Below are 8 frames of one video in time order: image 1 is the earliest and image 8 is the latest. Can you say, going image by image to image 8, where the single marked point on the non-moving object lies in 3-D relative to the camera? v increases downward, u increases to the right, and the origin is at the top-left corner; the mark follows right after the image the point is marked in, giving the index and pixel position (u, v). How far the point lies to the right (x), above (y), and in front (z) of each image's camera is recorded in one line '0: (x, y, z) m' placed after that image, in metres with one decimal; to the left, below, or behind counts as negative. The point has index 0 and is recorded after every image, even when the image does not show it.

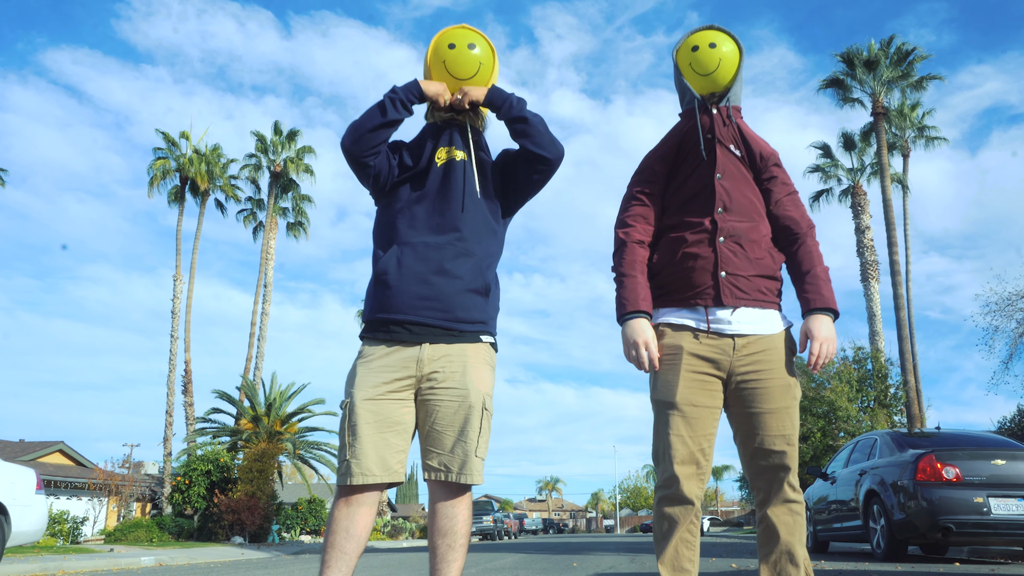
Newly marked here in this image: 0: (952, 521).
0: (+5.2, -2.7, +8.6) m
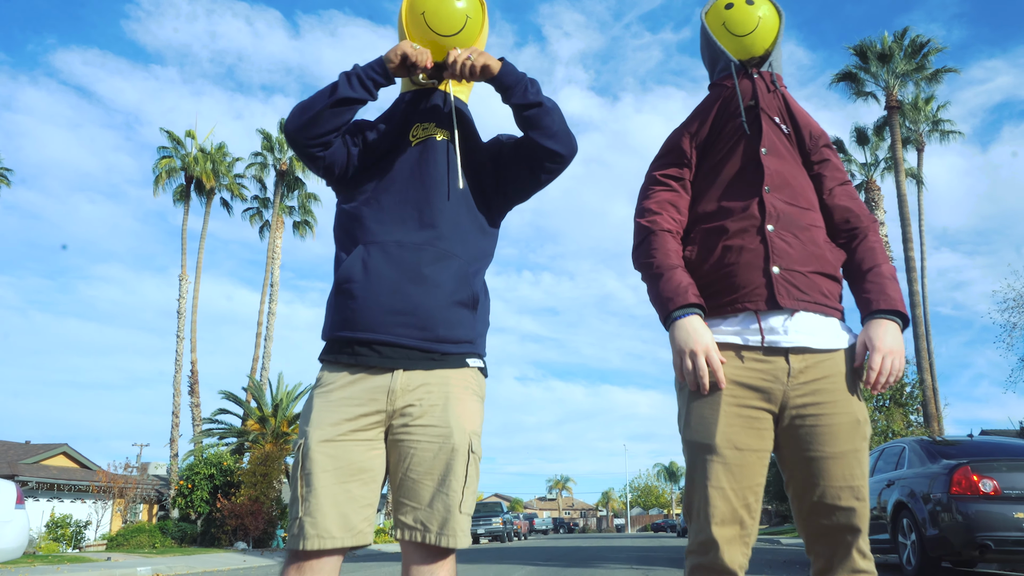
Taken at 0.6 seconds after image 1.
0: (+5.2, -2.7, +8.0) m
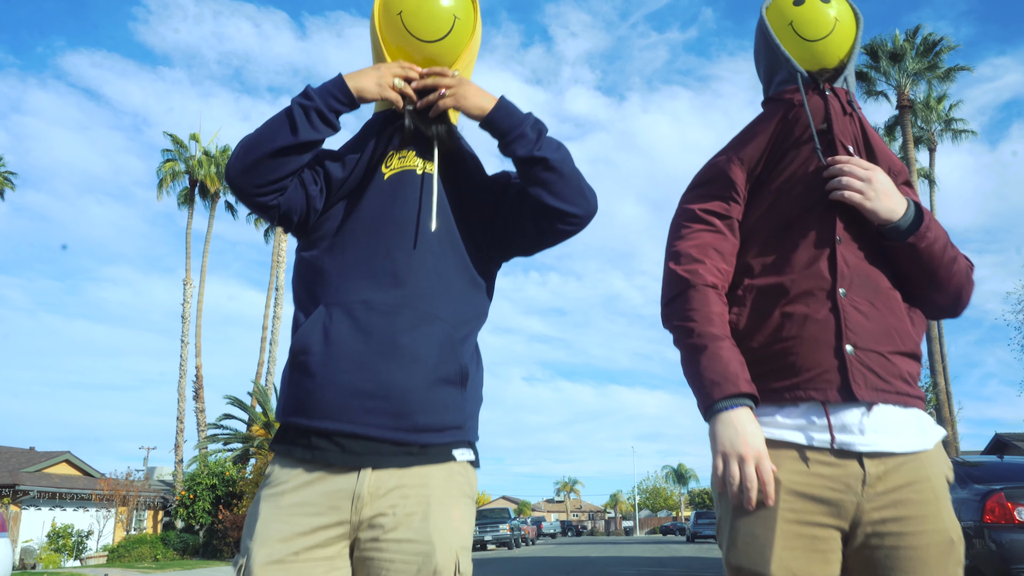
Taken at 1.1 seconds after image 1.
0: (+5.3, -2.9, +7.5) m
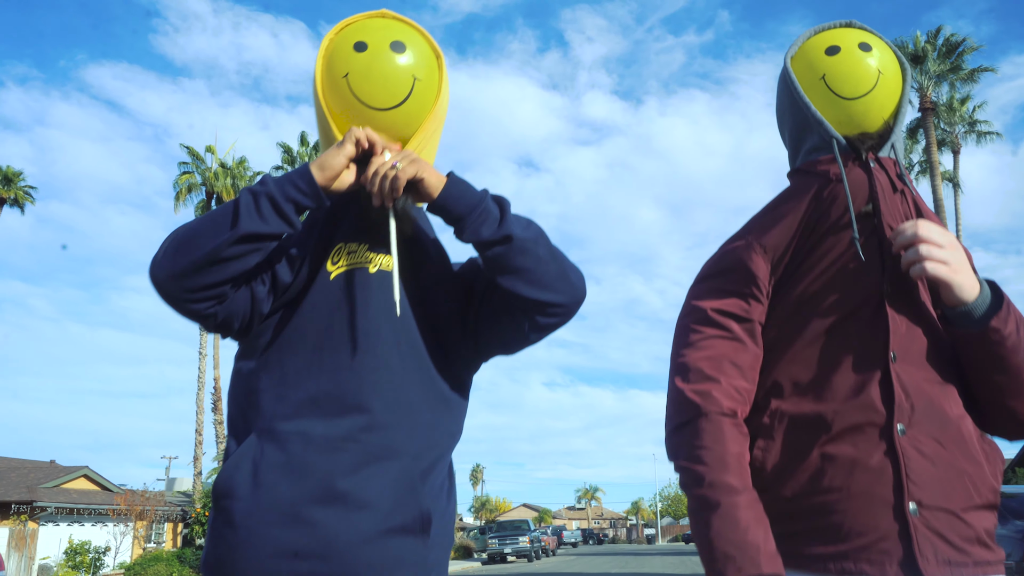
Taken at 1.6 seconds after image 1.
0: (+5.4, -3.2, +6.9) m
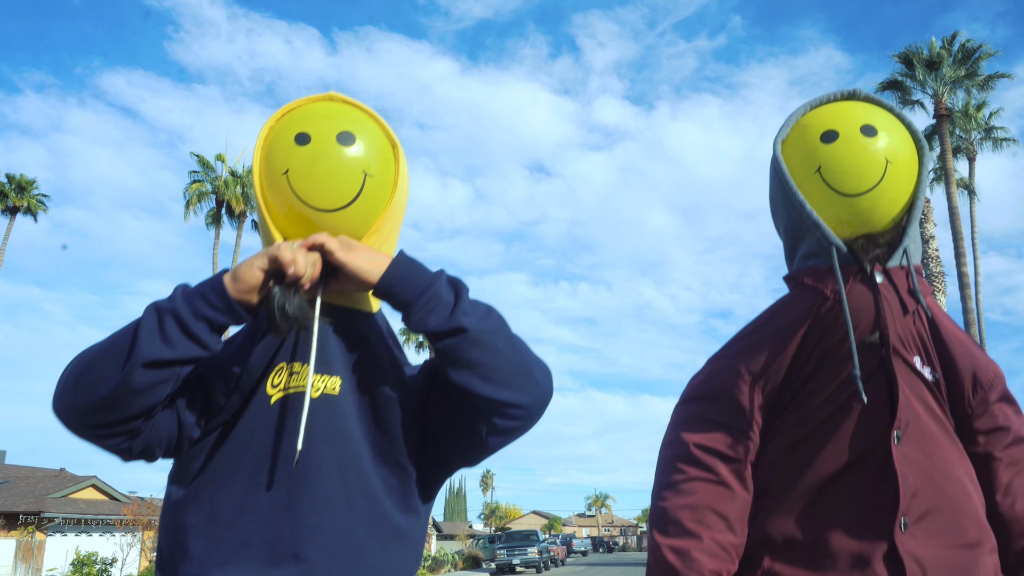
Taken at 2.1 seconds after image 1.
0: (+5.4, -3.5, +6.6) m
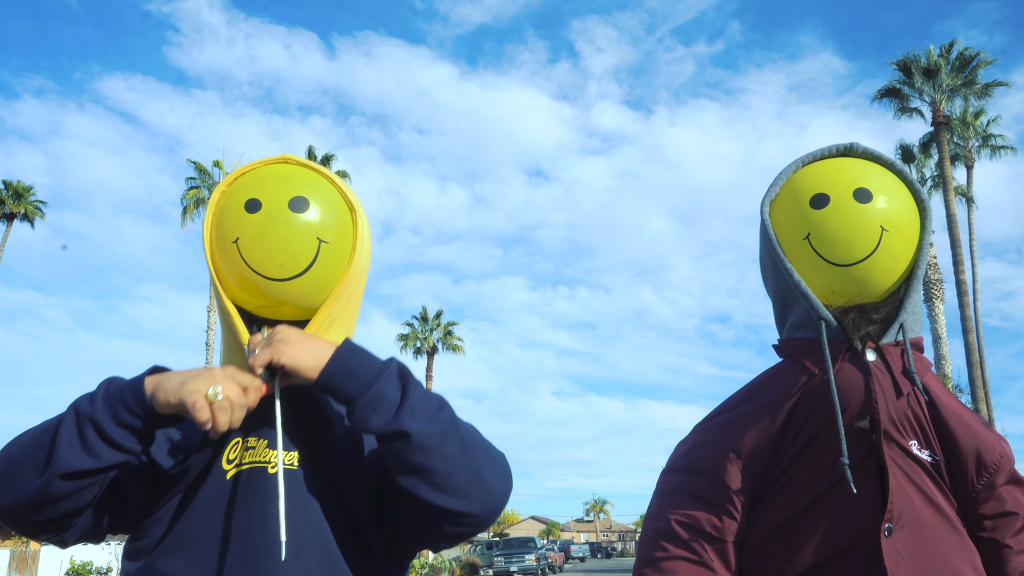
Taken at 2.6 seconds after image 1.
0: (+5.3, -3.6, +6.5) m
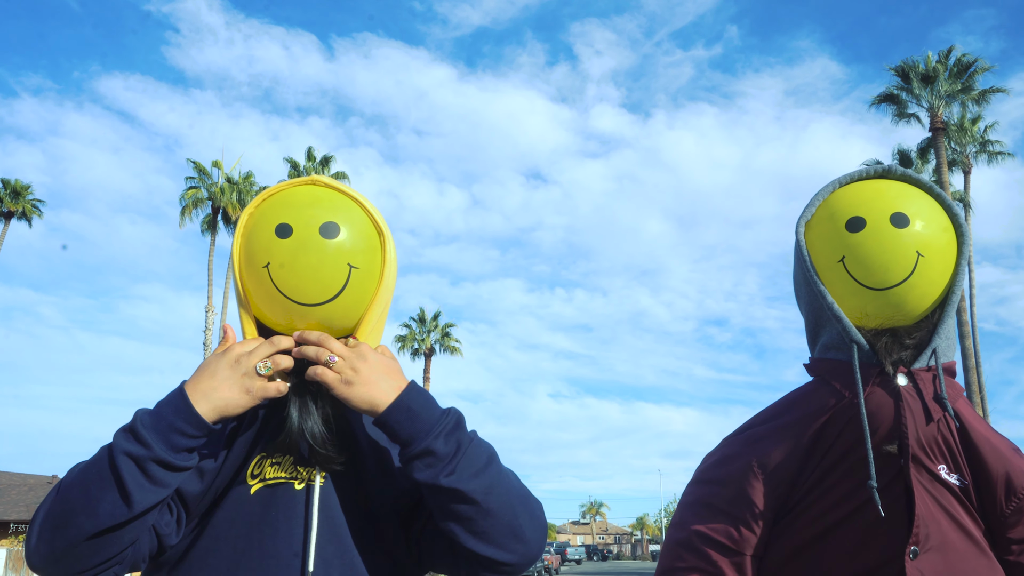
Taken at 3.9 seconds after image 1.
0: (+5.3, -3.7, +6.6) m
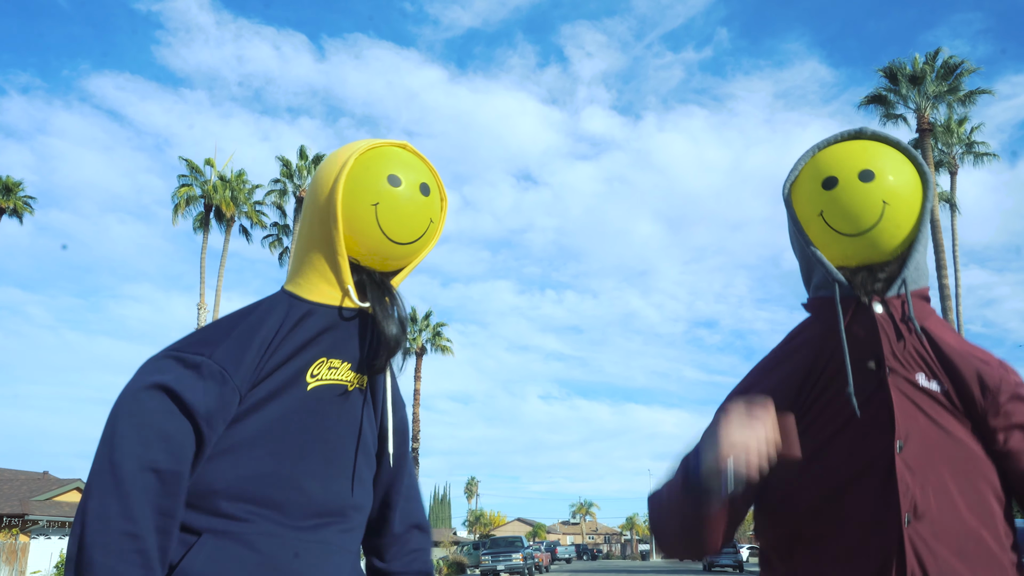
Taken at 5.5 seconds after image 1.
0: (+5.3, -3.5, +6.9) m
